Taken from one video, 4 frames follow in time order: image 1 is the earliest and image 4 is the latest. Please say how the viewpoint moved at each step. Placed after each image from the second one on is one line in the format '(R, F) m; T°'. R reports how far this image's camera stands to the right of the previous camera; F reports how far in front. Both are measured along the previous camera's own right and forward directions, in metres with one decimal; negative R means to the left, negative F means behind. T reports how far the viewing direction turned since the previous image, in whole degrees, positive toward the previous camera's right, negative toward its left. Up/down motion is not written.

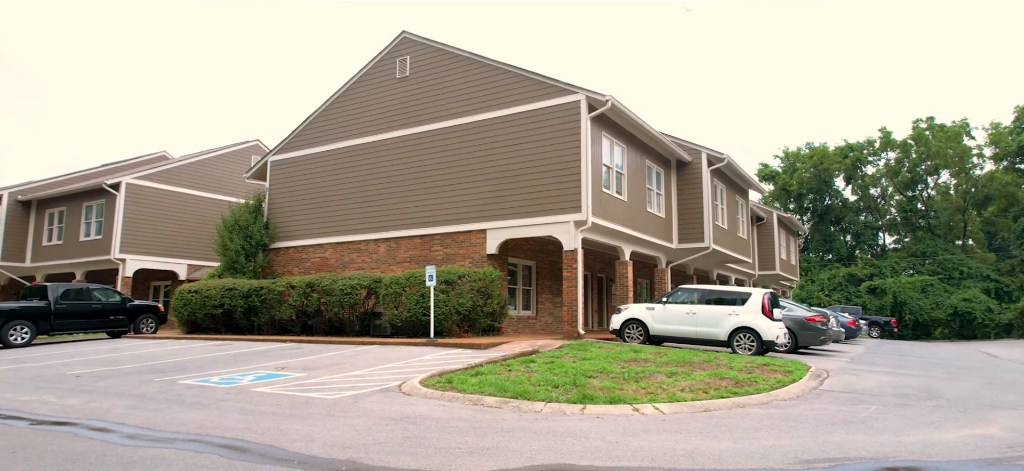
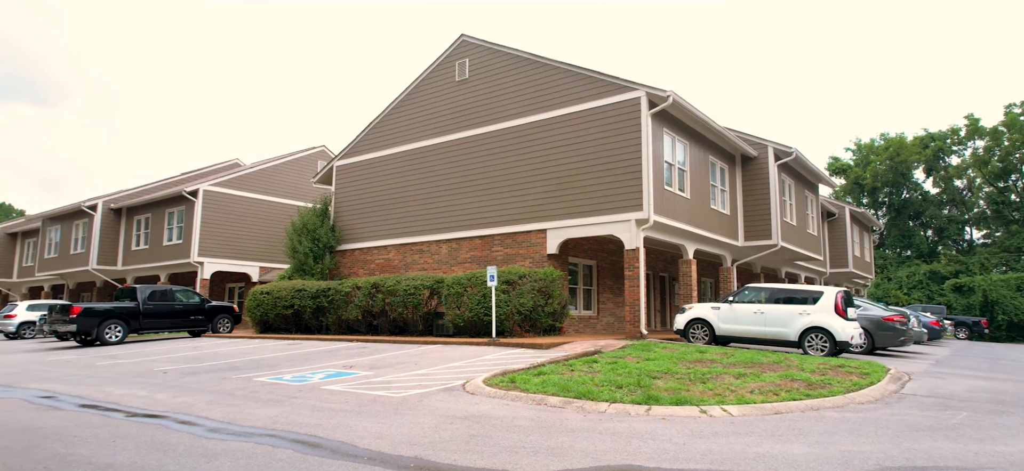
(-0.1, 0.0) m; -5°
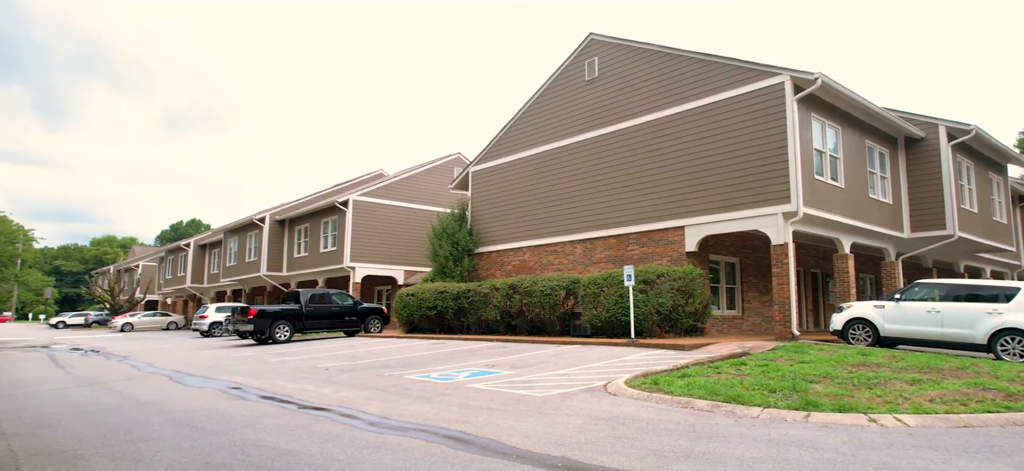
(-0.2, 0.0) m; -12°
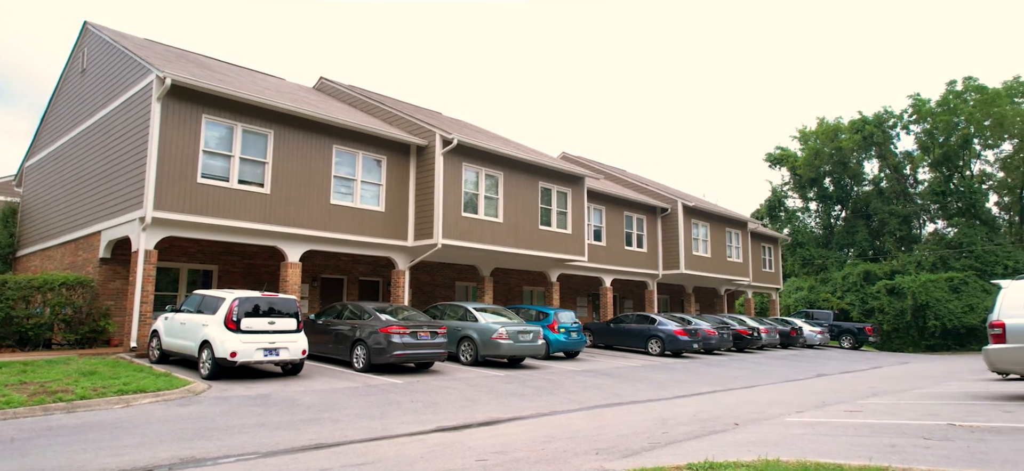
(+4.7, -0.5) m; +14°
